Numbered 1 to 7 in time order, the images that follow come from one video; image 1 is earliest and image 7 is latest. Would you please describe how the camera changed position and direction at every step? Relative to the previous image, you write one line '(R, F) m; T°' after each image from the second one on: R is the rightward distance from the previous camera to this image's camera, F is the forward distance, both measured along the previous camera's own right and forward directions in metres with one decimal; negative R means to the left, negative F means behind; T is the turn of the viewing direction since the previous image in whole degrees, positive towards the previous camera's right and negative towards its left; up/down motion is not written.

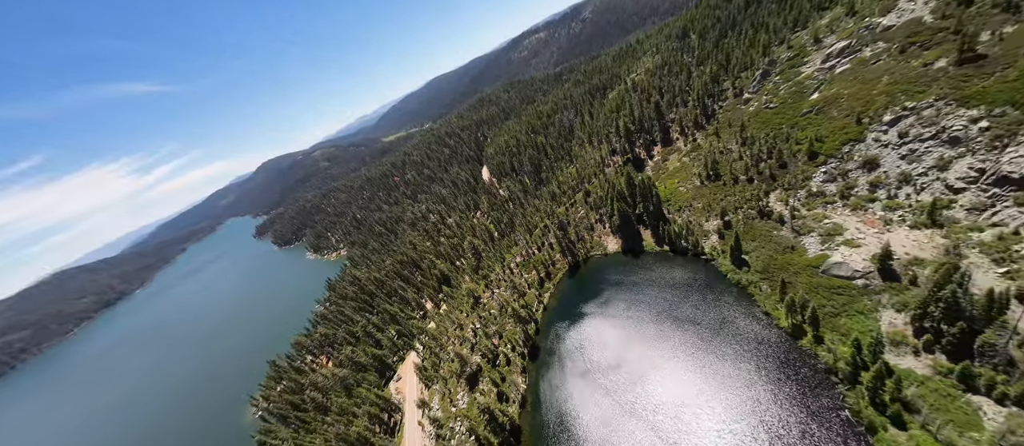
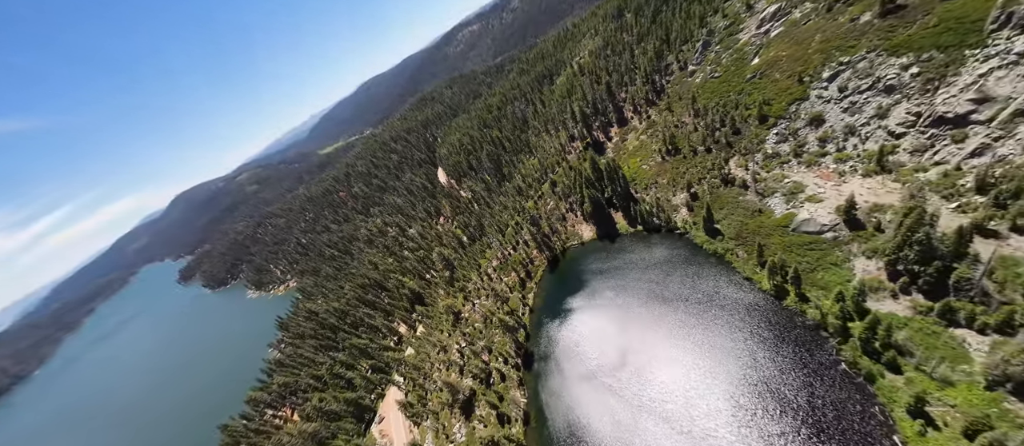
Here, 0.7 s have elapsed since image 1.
(-1.8, +6.6) m; +7°
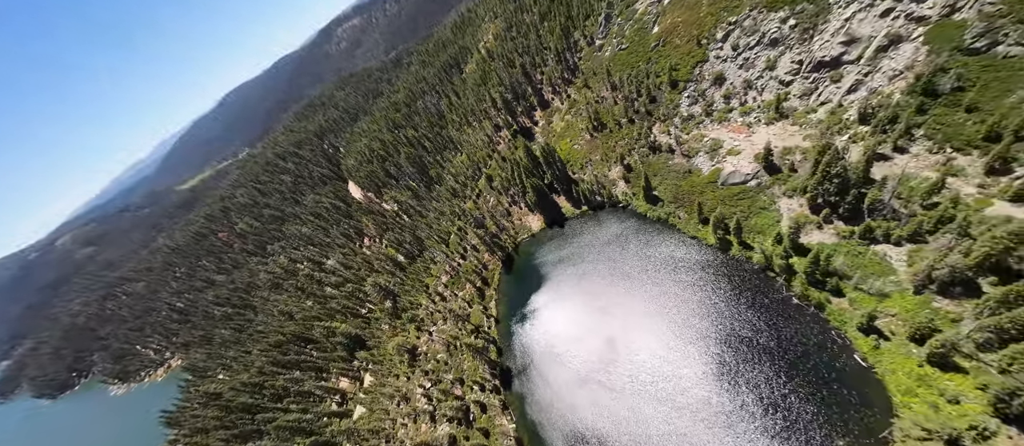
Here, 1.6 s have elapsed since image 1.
(-2.1, +9.0) m; +13°
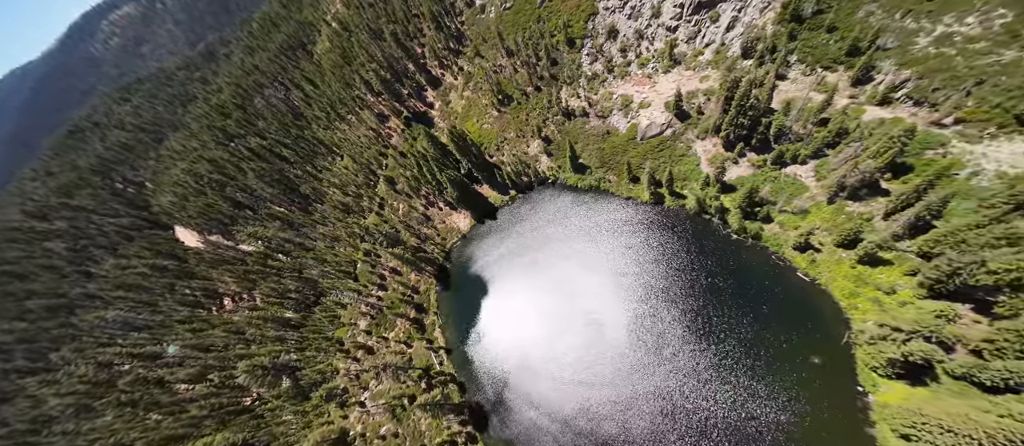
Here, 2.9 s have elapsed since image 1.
(-2.3, +12.3) m; +17°
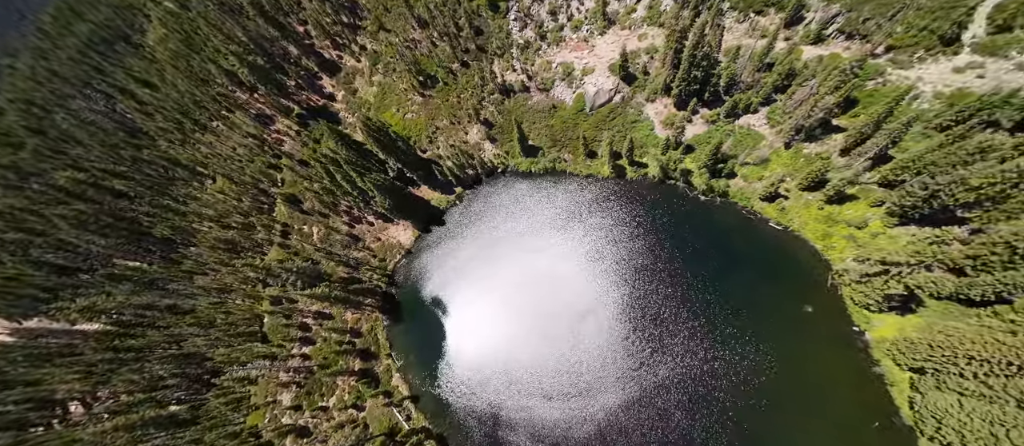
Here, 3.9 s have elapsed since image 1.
(-1.8, +9.3) m; +12°
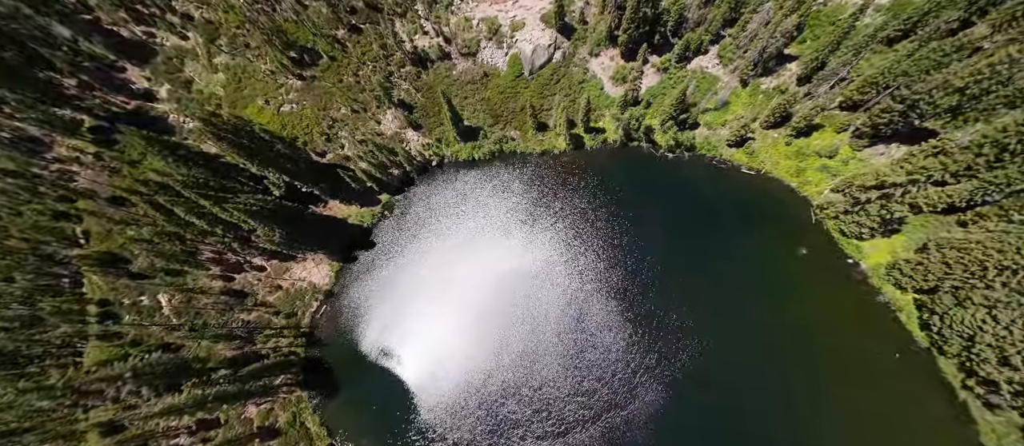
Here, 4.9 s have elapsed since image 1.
(-1.8, +10.2) m; +12°
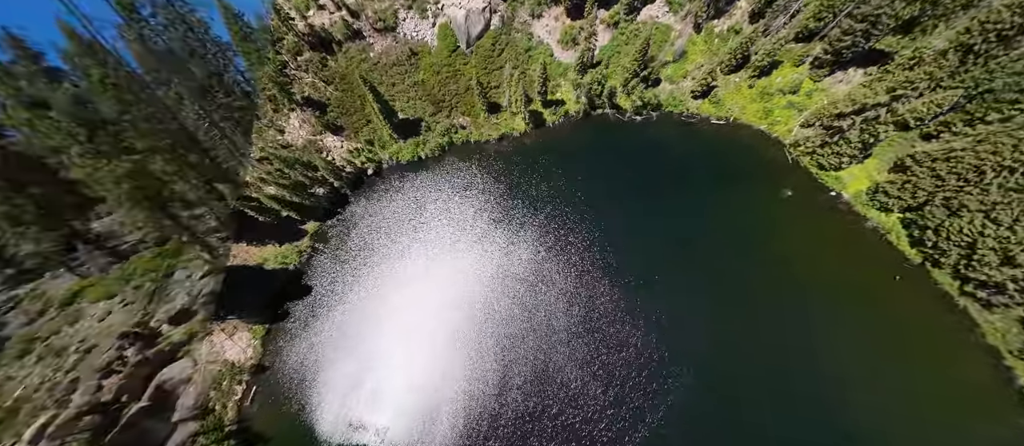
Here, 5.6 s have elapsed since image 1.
(-1.5, +6.3) m; +9°
